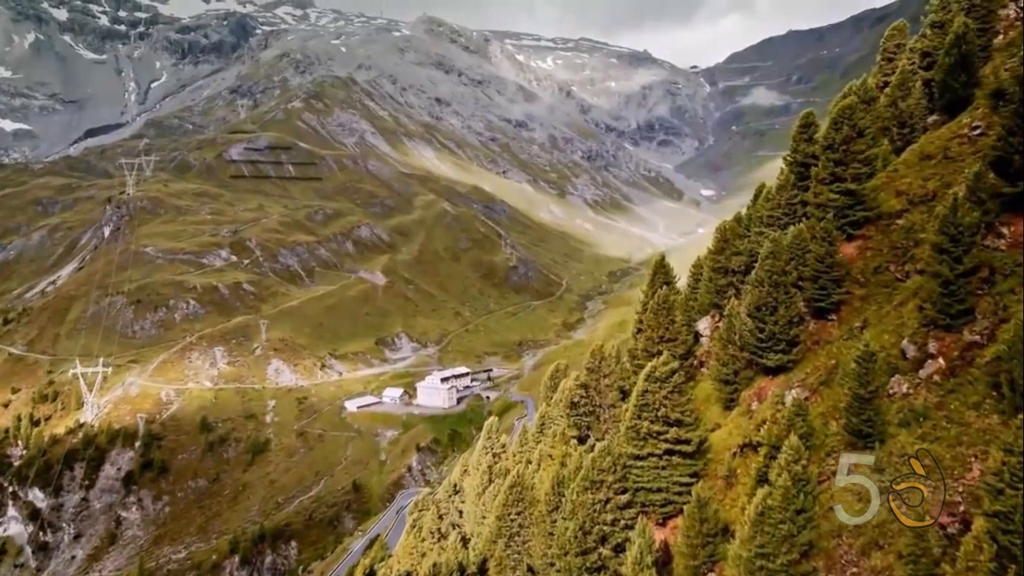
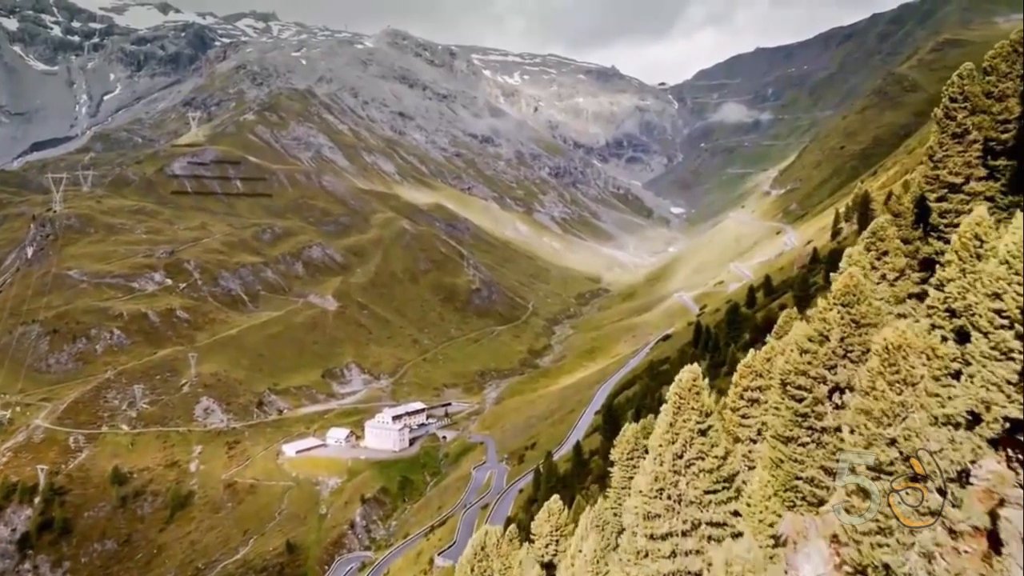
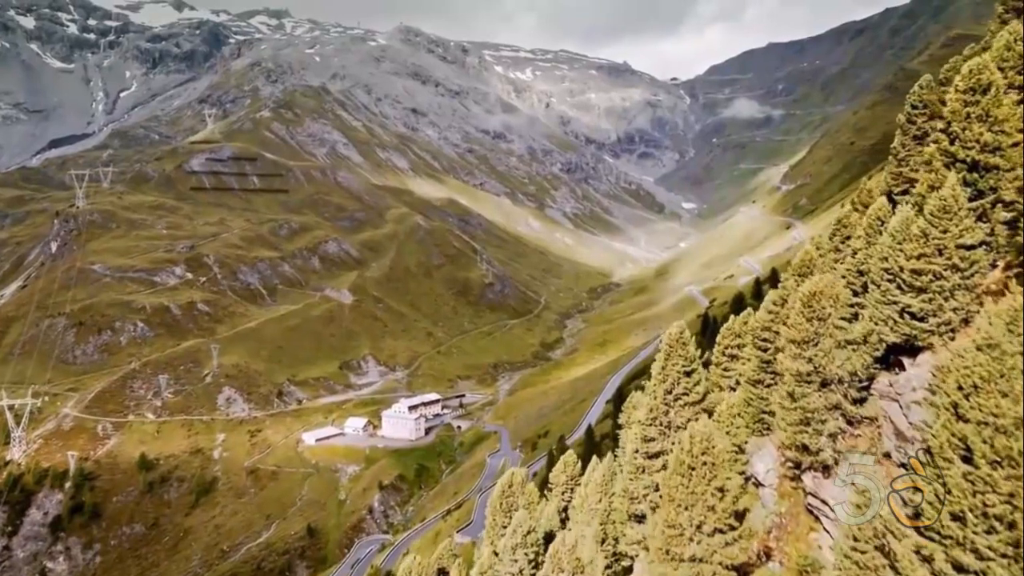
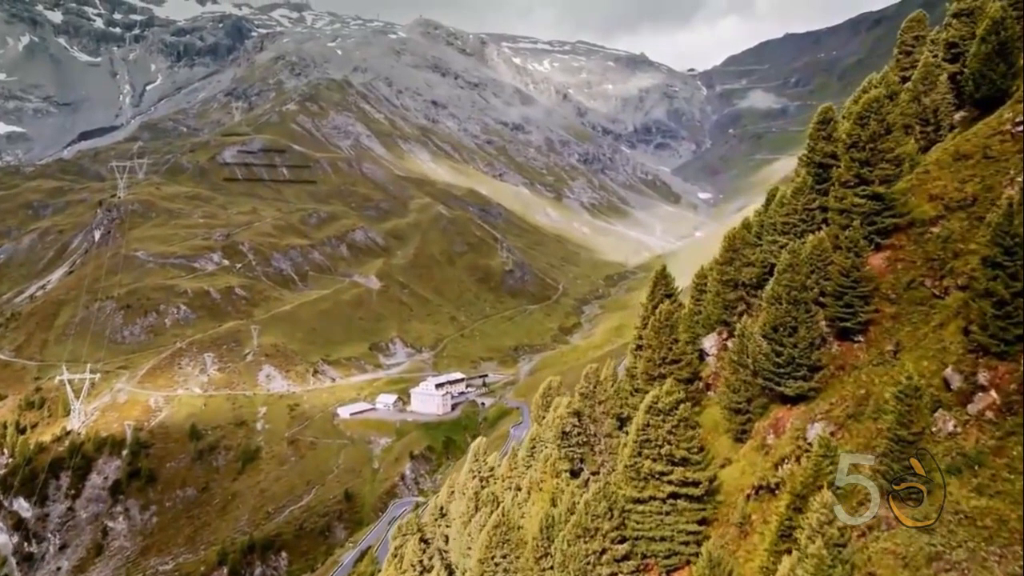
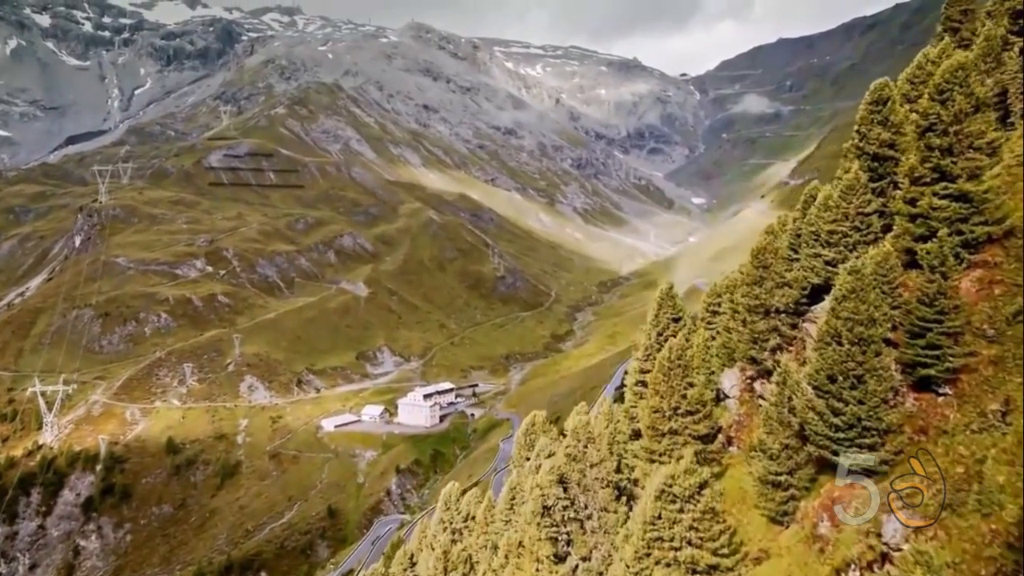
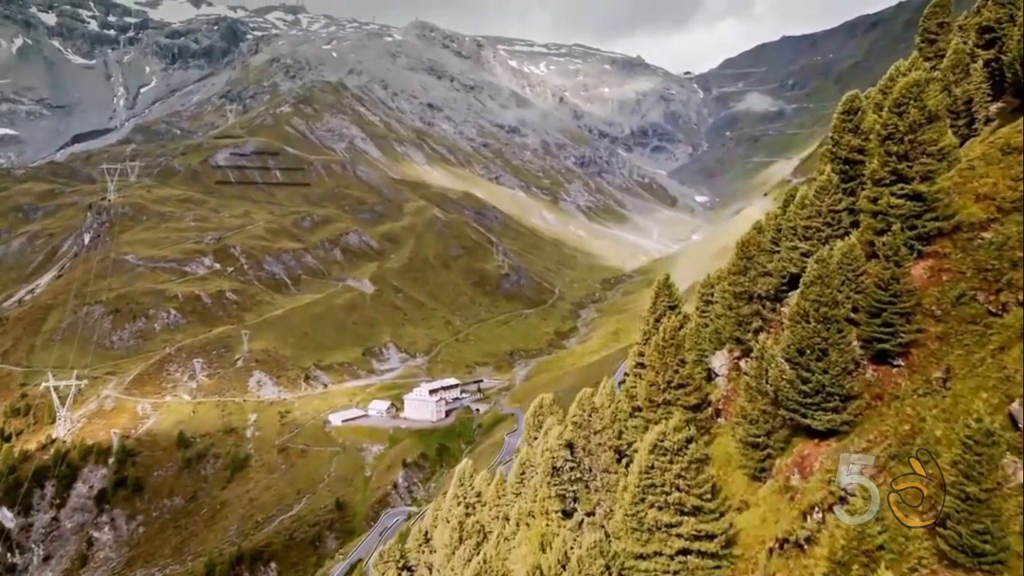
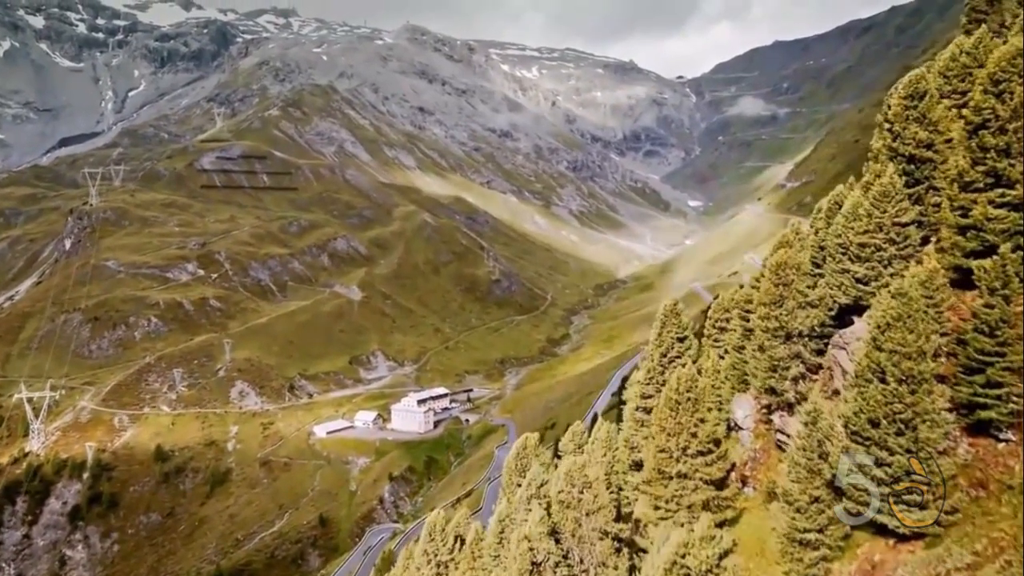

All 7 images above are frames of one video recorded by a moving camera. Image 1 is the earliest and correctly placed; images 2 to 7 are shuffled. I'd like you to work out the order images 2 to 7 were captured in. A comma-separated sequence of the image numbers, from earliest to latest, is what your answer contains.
4, 6, 5, 7, 3, 2
